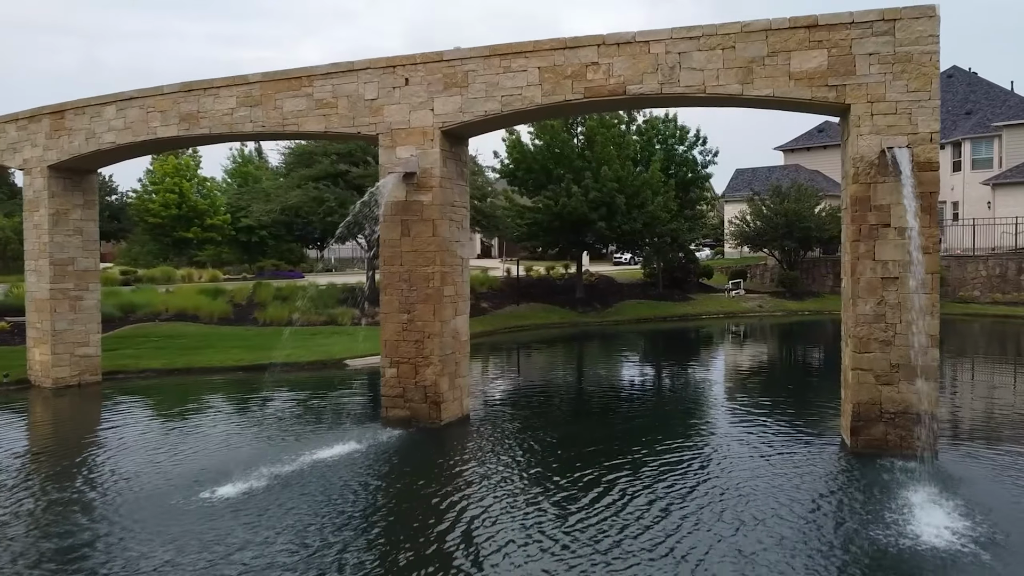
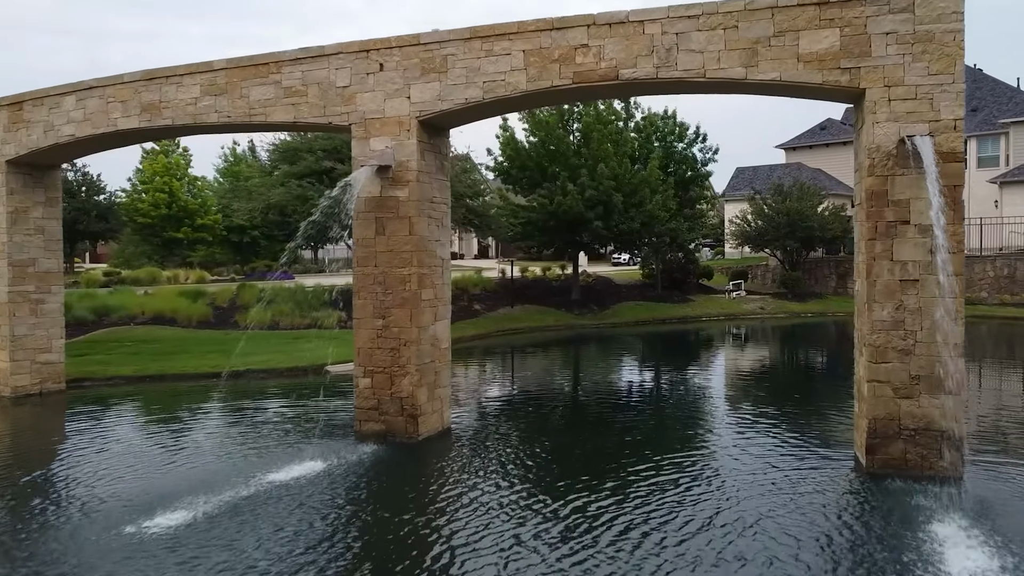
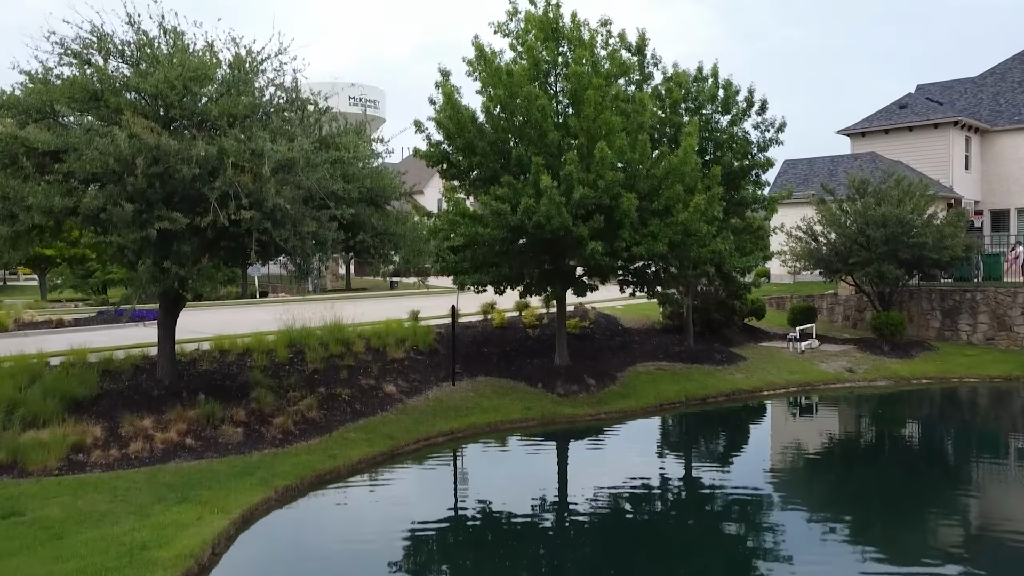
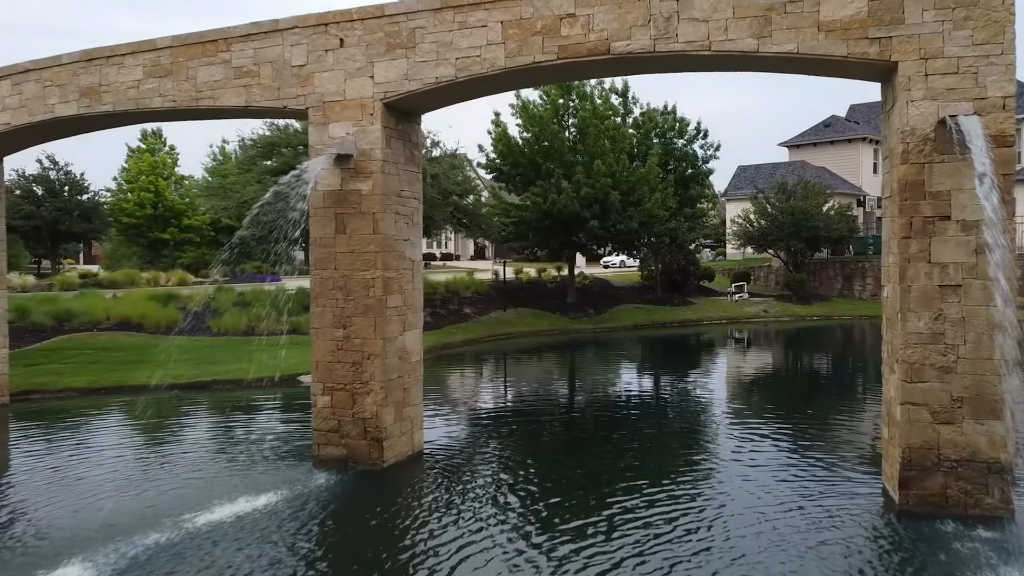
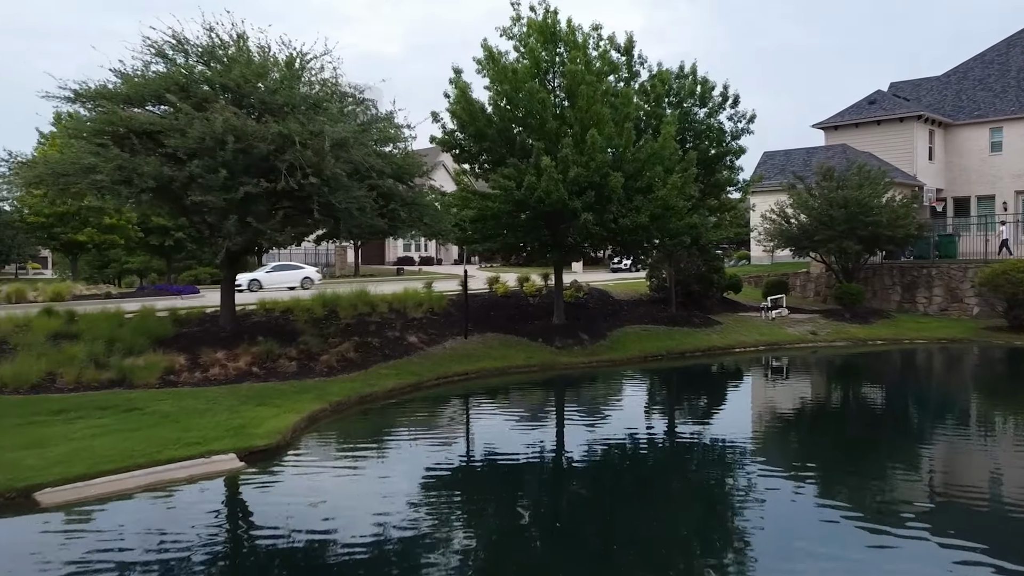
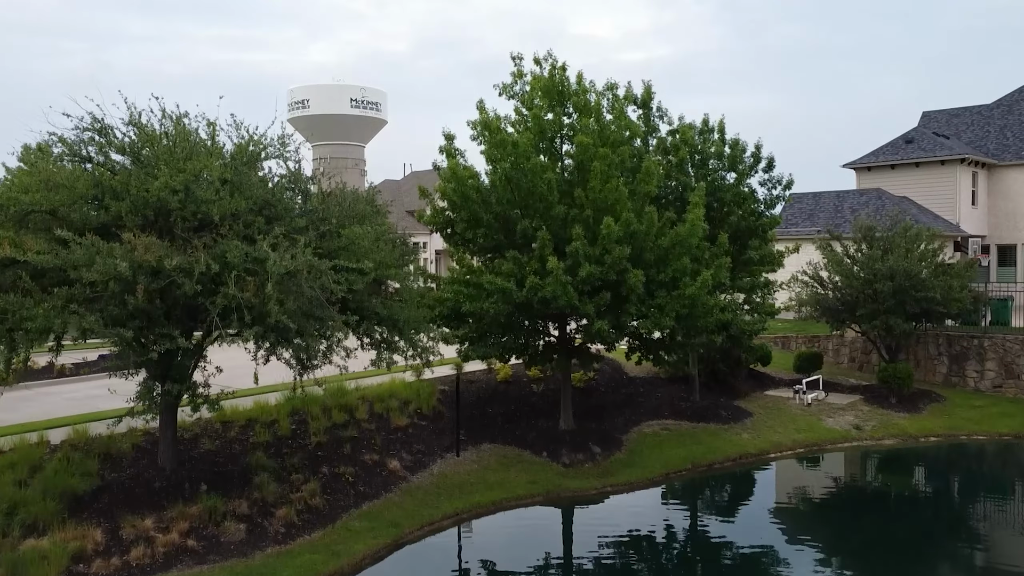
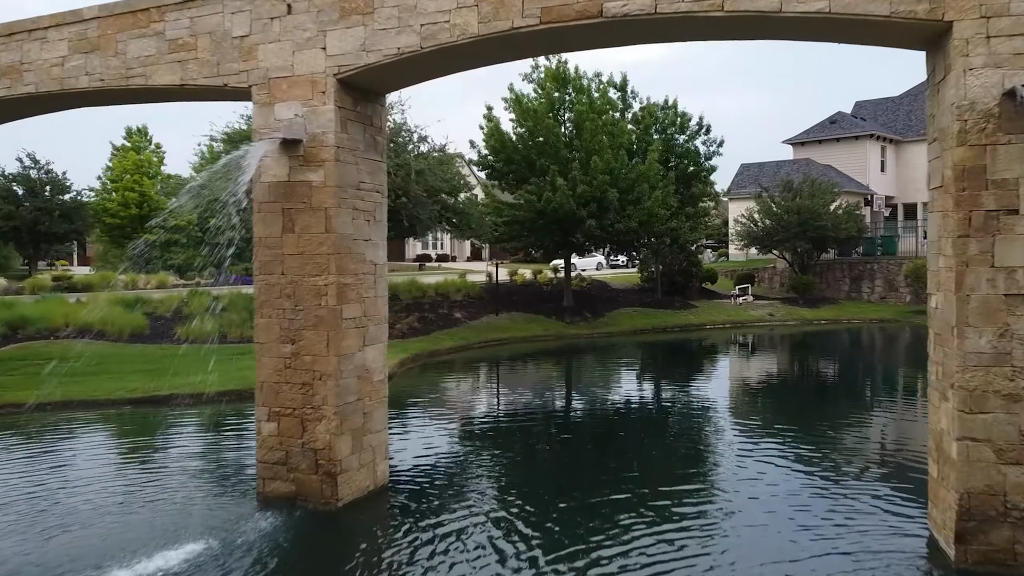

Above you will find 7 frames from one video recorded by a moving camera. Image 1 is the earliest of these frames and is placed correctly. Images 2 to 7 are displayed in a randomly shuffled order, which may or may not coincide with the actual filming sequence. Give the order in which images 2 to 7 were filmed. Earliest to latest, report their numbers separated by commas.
2, 4, 7, 5, 3, 6
